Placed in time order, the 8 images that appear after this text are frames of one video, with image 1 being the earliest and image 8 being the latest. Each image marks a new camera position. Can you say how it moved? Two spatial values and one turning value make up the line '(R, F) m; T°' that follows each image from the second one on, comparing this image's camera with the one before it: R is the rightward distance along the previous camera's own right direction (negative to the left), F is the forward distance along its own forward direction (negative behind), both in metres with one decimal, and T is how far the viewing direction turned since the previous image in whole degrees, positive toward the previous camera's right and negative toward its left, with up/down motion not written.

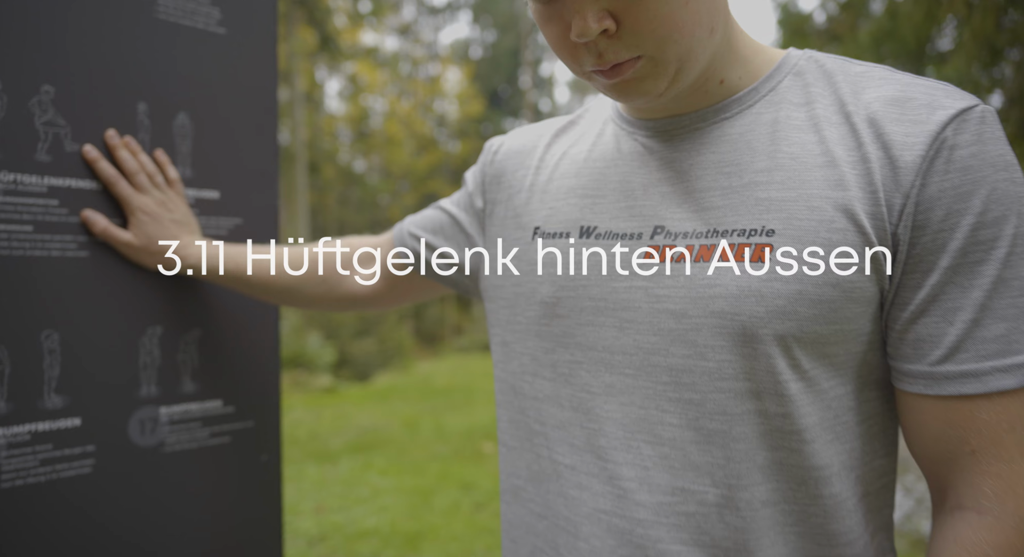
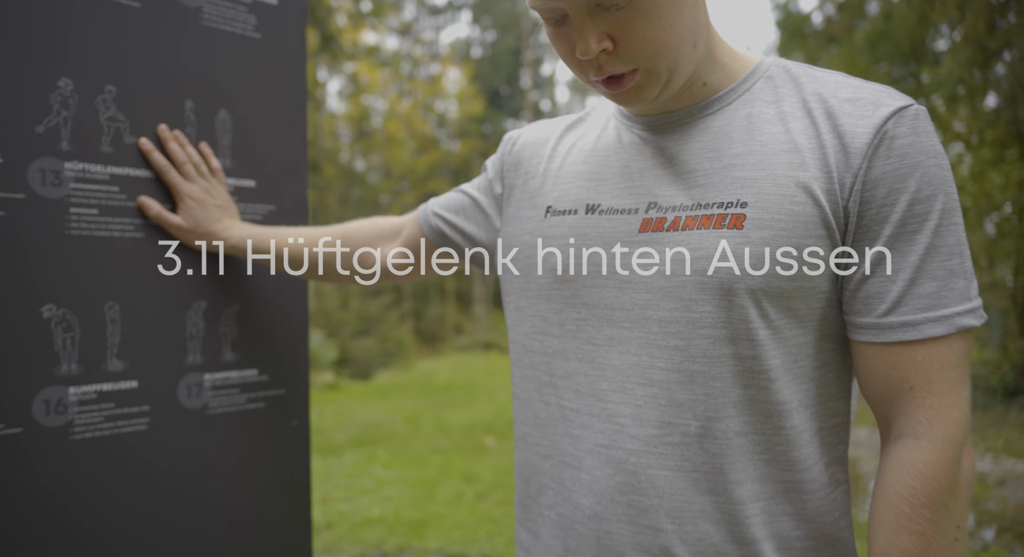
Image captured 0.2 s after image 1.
(0.0, -0.1) m; 0°
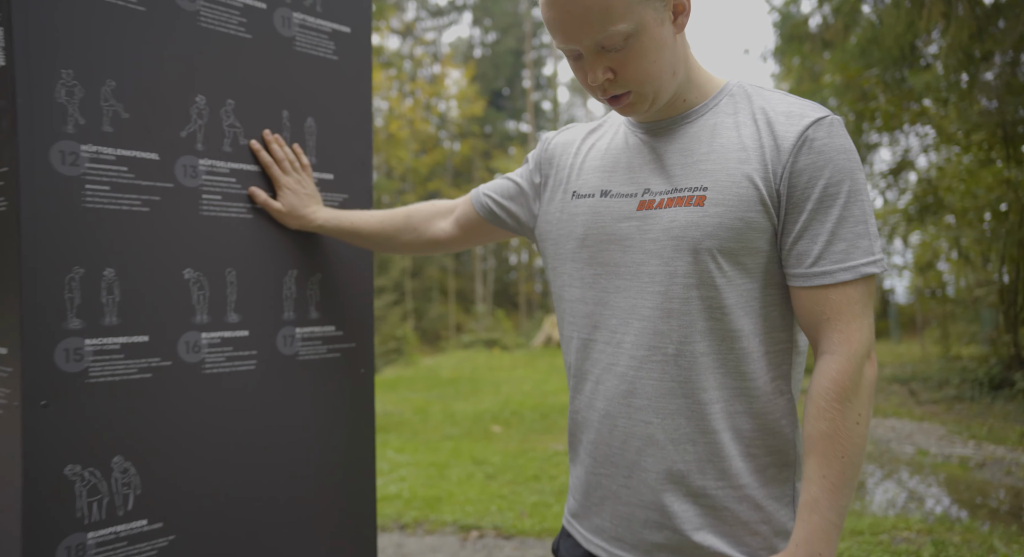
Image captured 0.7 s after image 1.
(-0.1, -0.3) m; 0°
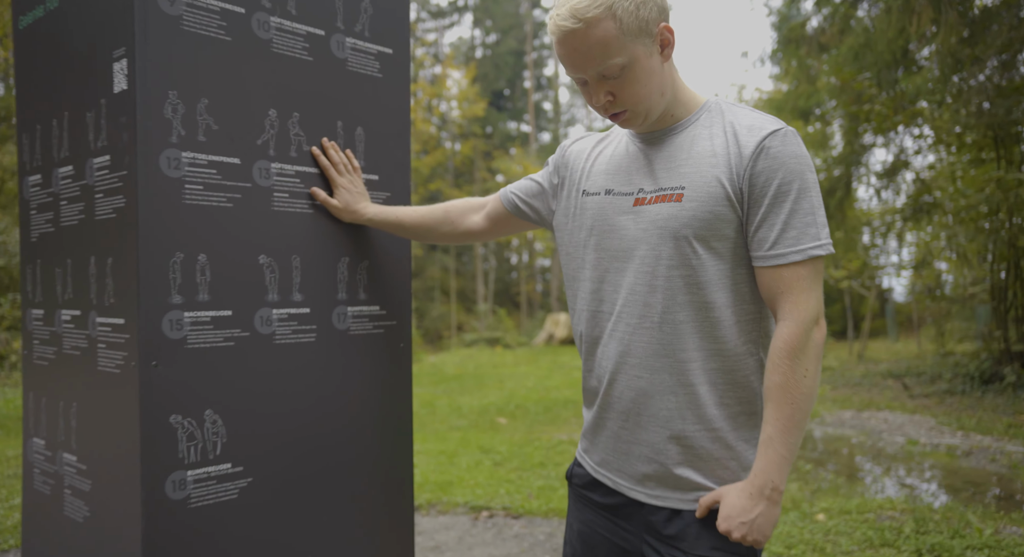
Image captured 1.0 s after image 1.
(-0.1, -0.3) m; 0°
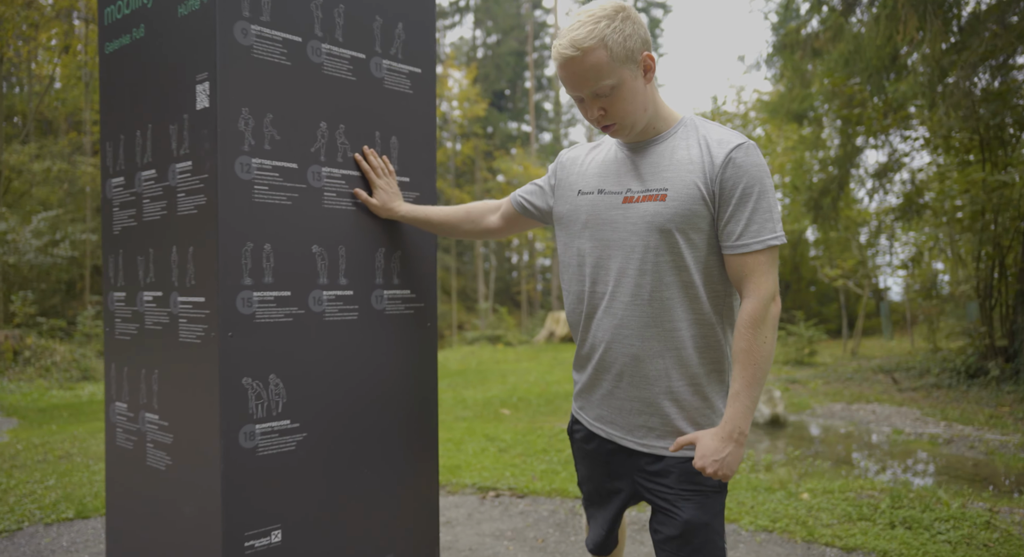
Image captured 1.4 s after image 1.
(0.0, -0.3) m; 0°
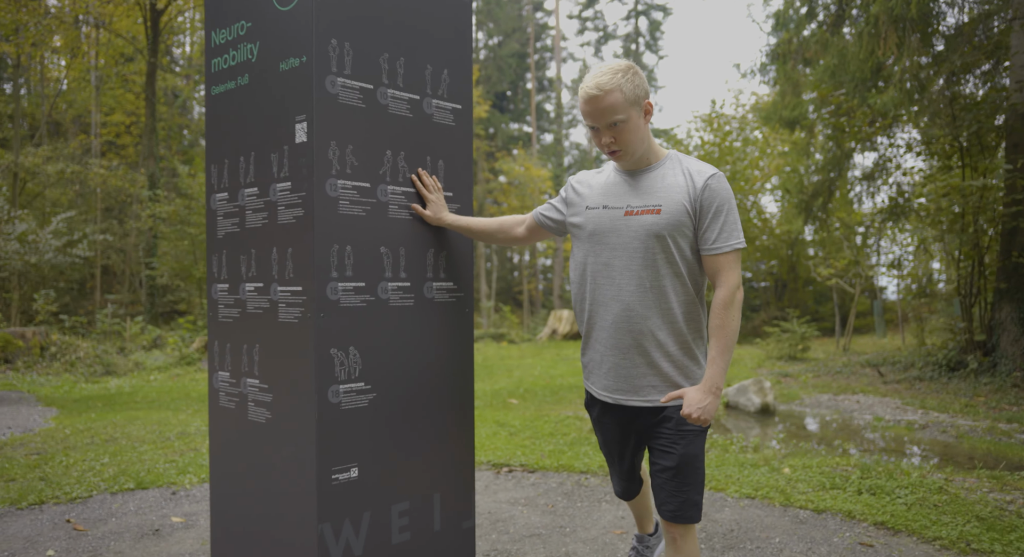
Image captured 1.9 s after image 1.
(-0.1, -0.5) m; 0°
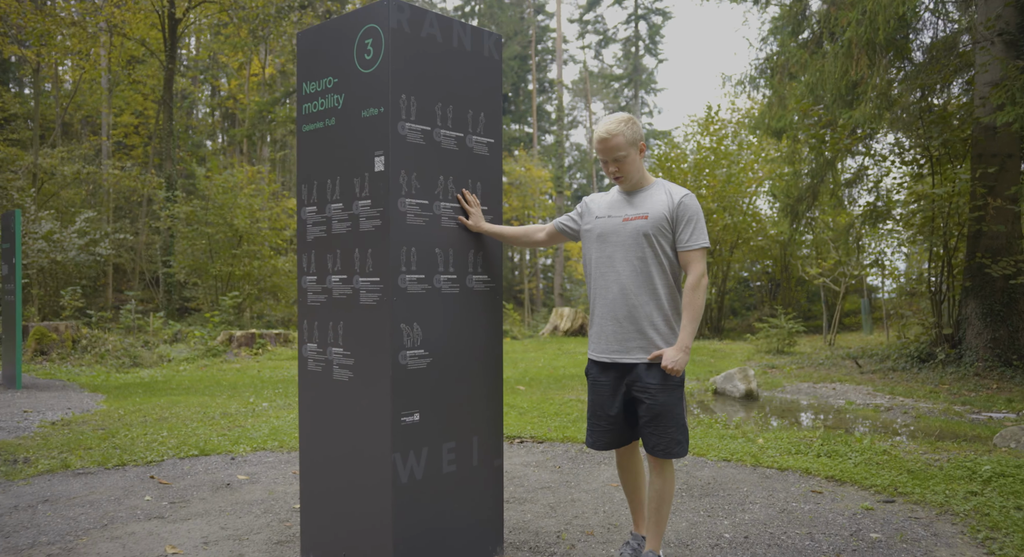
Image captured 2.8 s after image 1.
(-0.1, -0.8) m; 0°
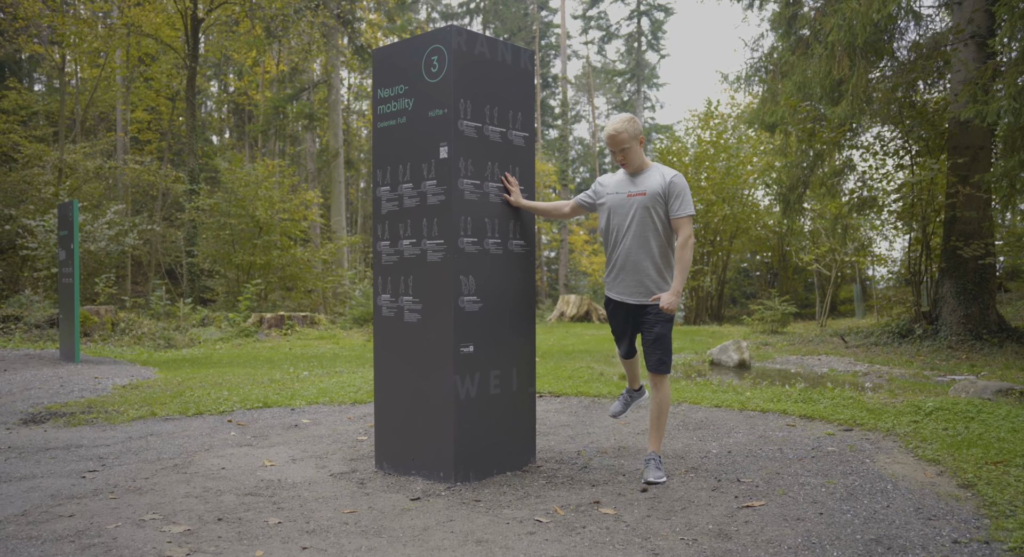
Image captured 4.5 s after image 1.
(-0.2, -0.9) m; 0°
